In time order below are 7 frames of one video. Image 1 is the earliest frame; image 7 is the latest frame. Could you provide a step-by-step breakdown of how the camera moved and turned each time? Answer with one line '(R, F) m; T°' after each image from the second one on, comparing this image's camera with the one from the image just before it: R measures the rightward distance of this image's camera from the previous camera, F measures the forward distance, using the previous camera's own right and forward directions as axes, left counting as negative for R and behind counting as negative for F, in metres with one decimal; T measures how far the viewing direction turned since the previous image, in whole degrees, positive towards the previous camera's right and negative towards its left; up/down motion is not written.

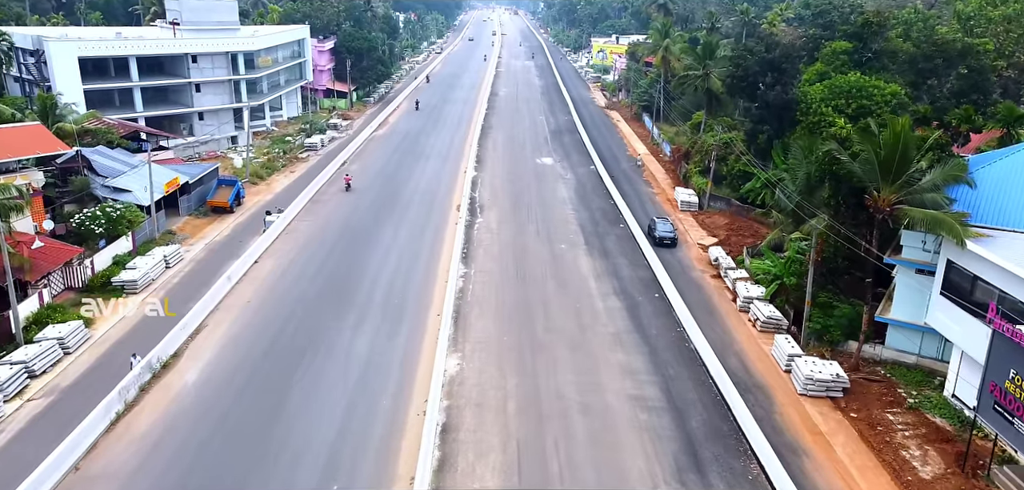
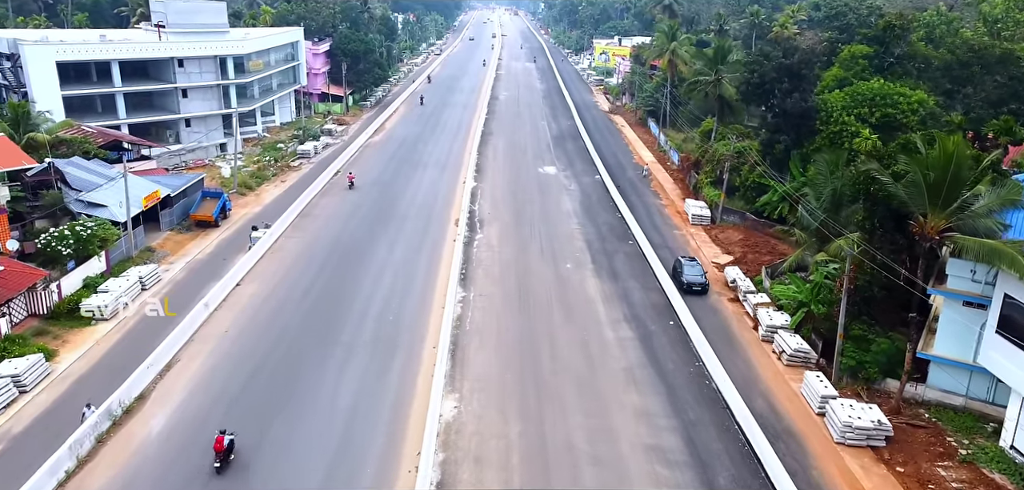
(-0.1, +2.3) m; 0°
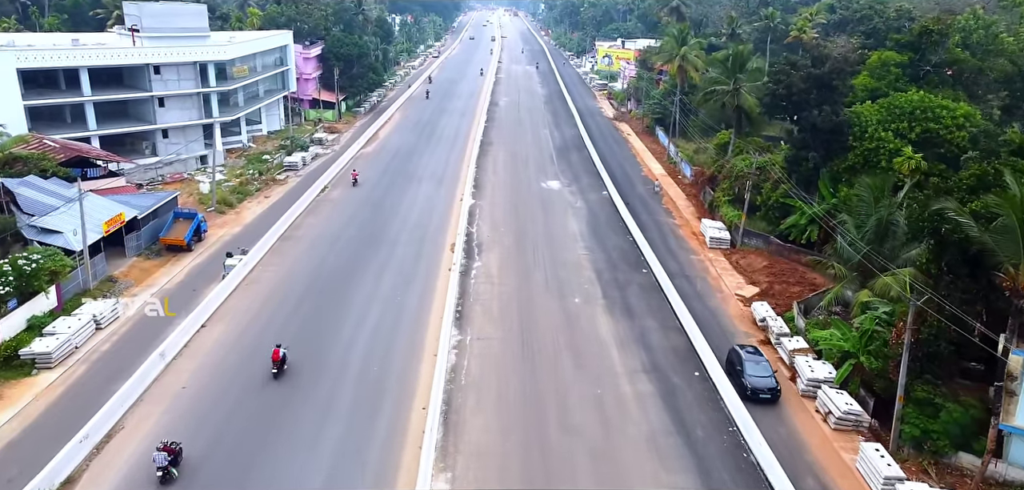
(-0.1, +3.4) m; 0°
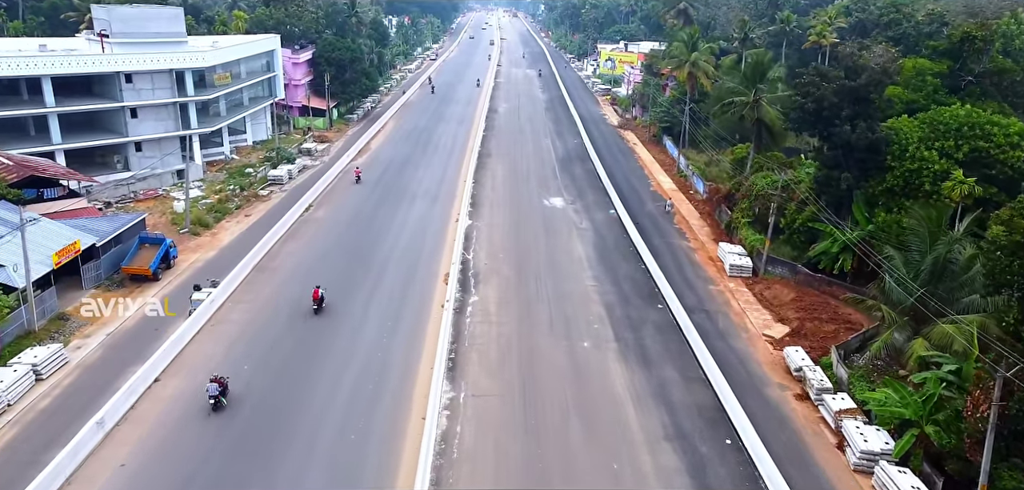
(0.0, +3.4) m; 0°
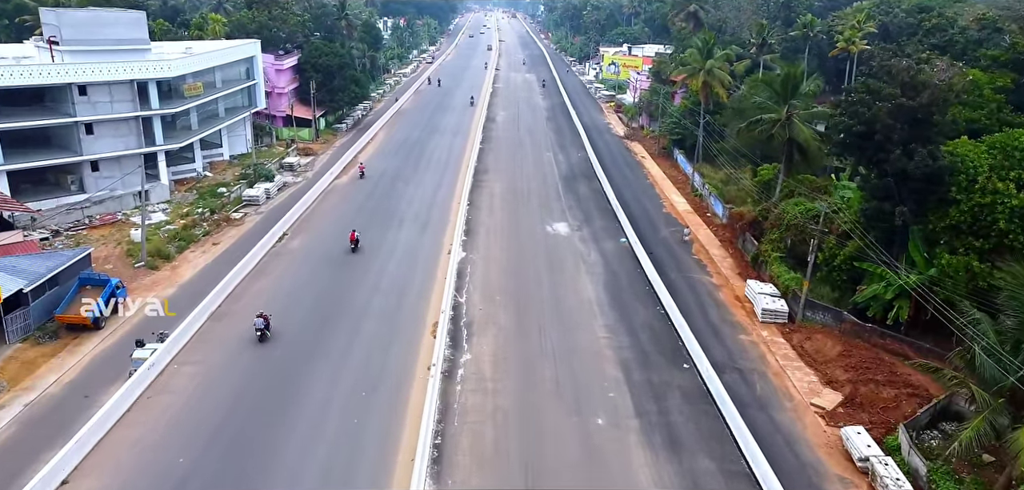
(0.0, +4.4) m; 0°
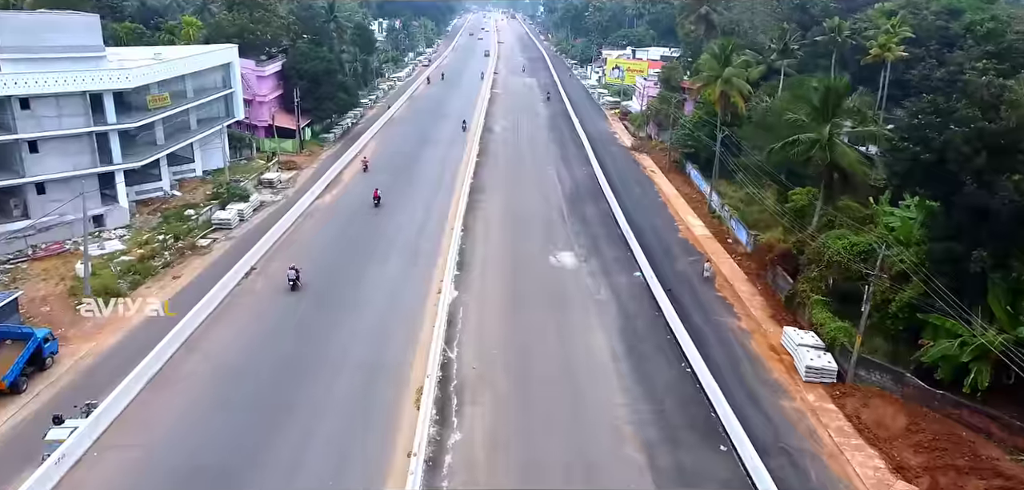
(0.0, +4.4) m; 0°
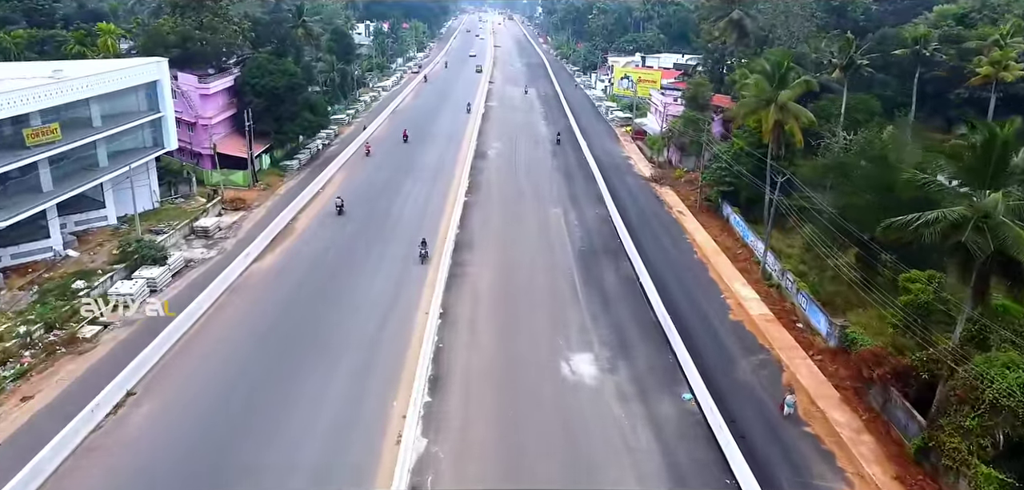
(+0.1, +10.0) m; 0°
